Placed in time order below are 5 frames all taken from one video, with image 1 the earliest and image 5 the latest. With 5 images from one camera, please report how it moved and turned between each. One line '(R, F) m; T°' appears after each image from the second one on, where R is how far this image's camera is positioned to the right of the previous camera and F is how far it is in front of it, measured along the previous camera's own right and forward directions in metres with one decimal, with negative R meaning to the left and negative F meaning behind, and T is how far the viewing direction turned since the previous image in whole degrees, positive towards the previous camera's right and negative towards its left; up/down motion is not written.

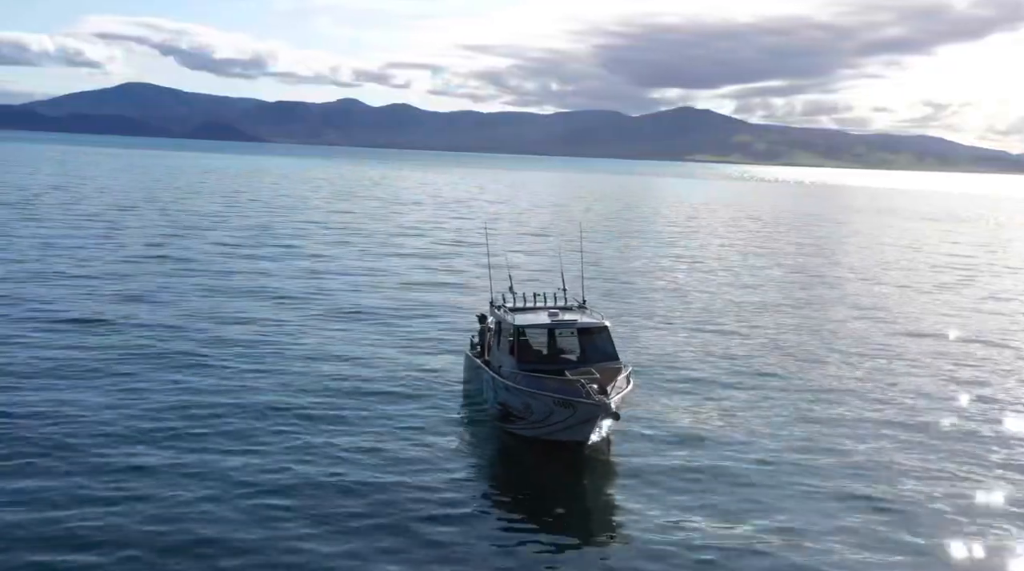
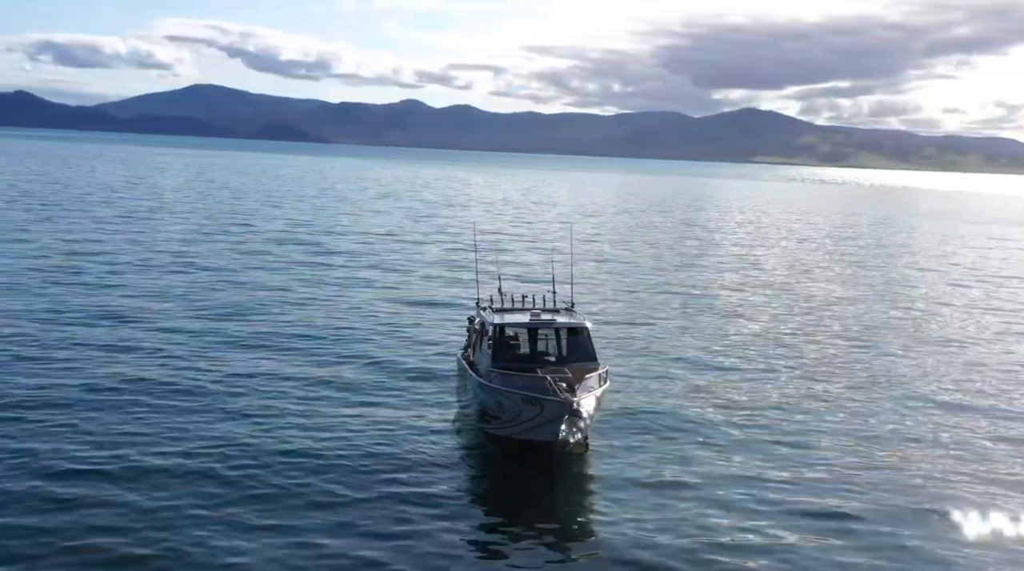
(+1.0, -0.1) m; -3°
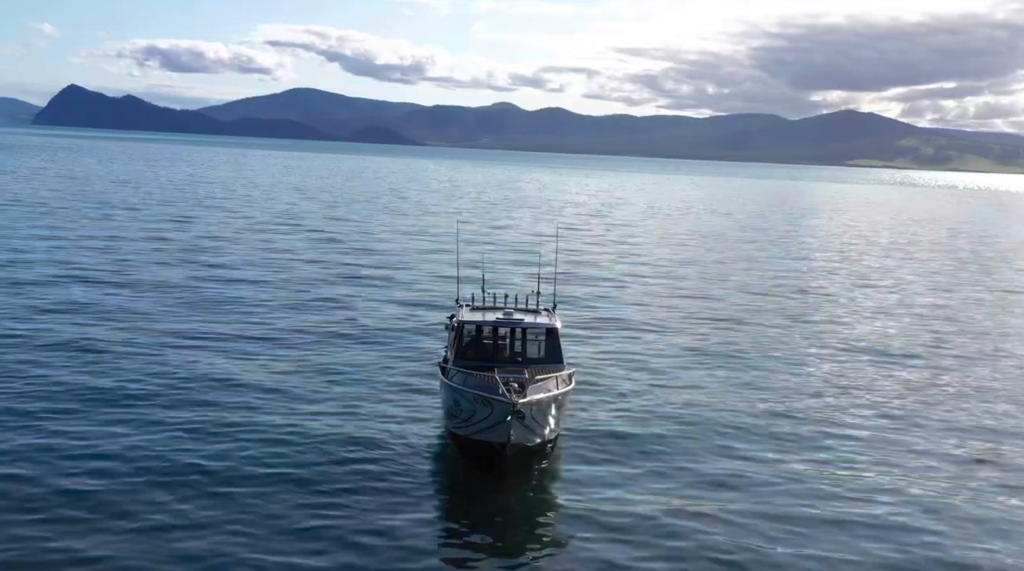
(+1.4, +0.4) m; -5°
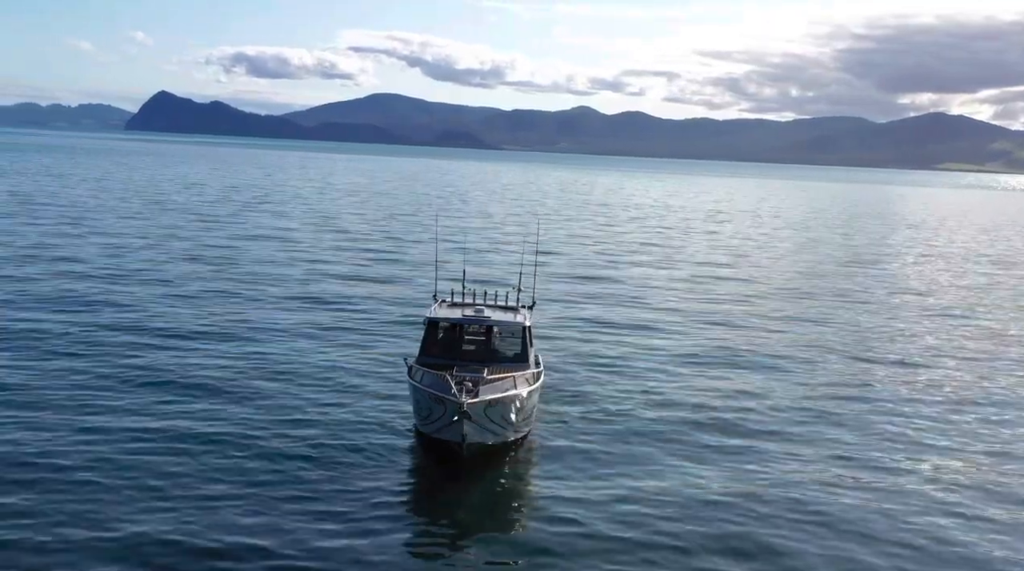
(+1.3, +0.2) m; -4°
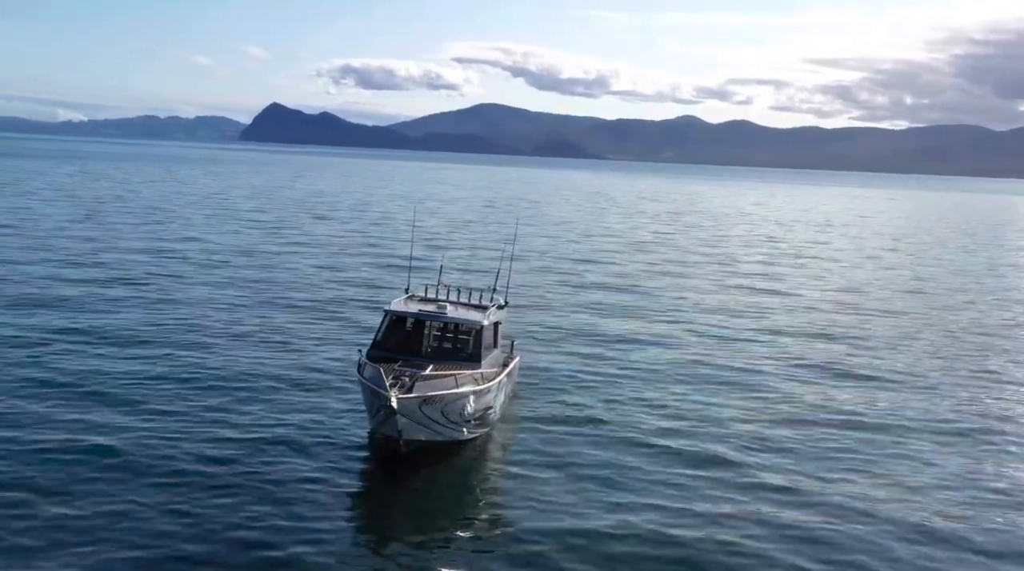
(+1.7, -0.5) m; -6°
